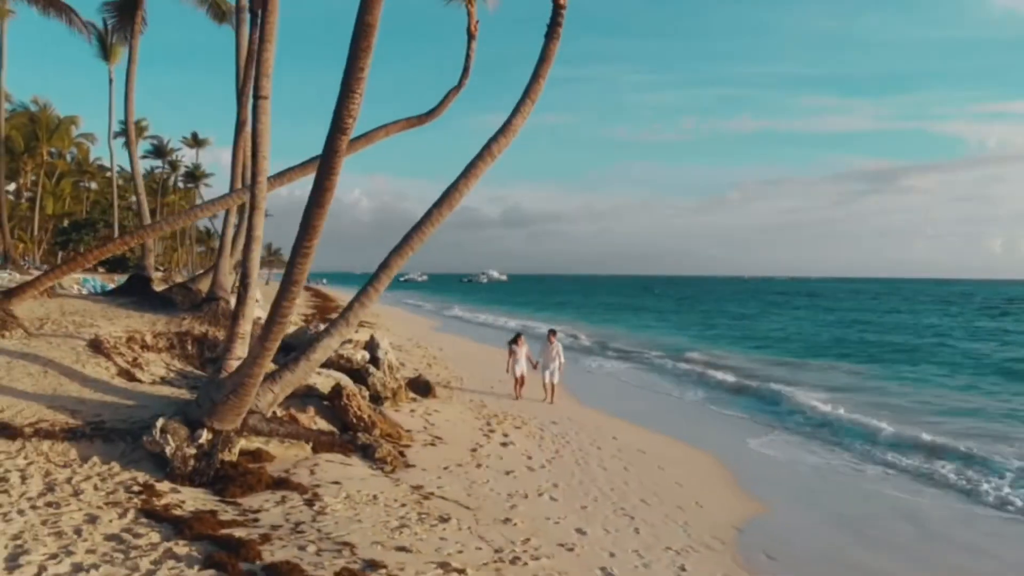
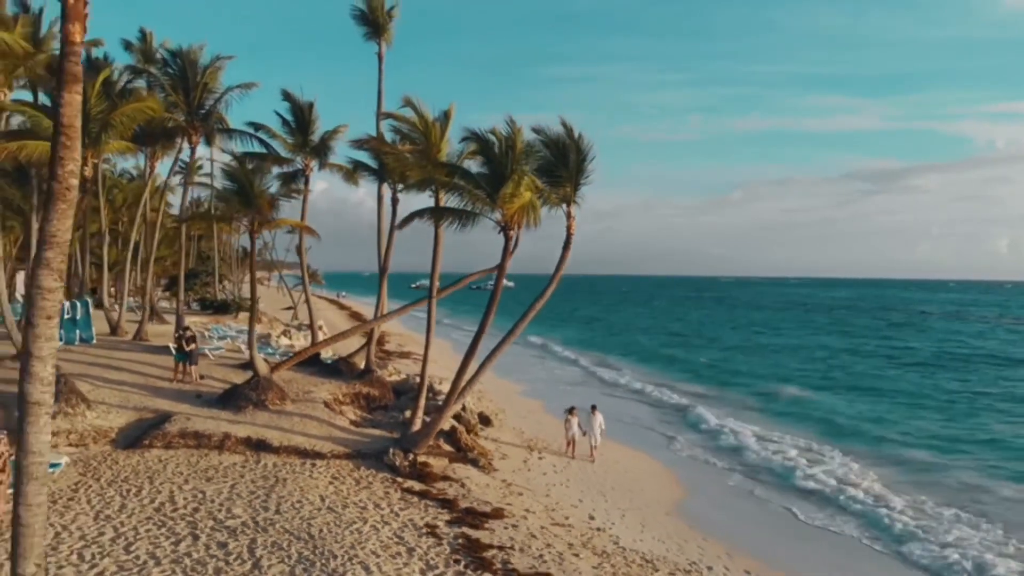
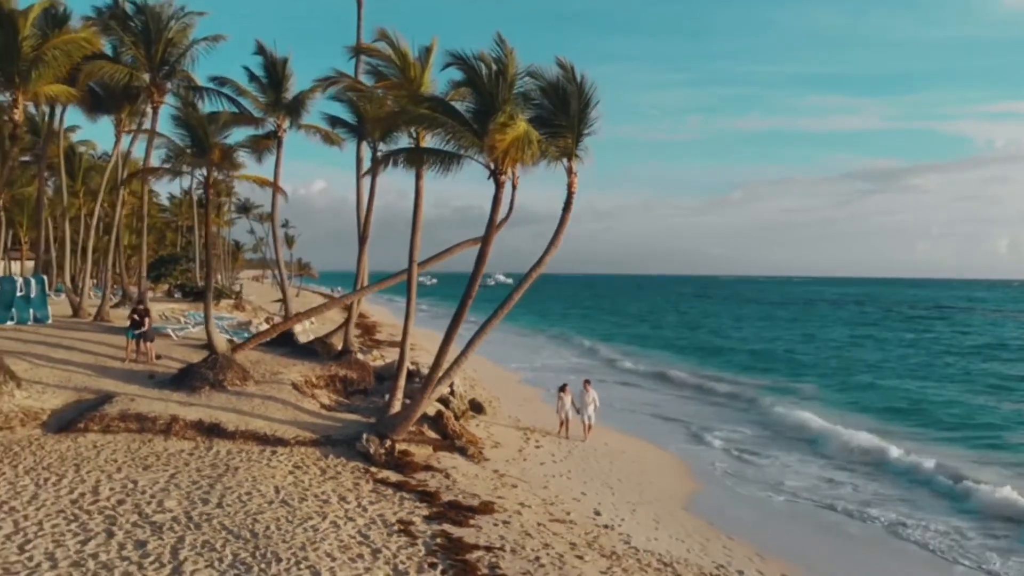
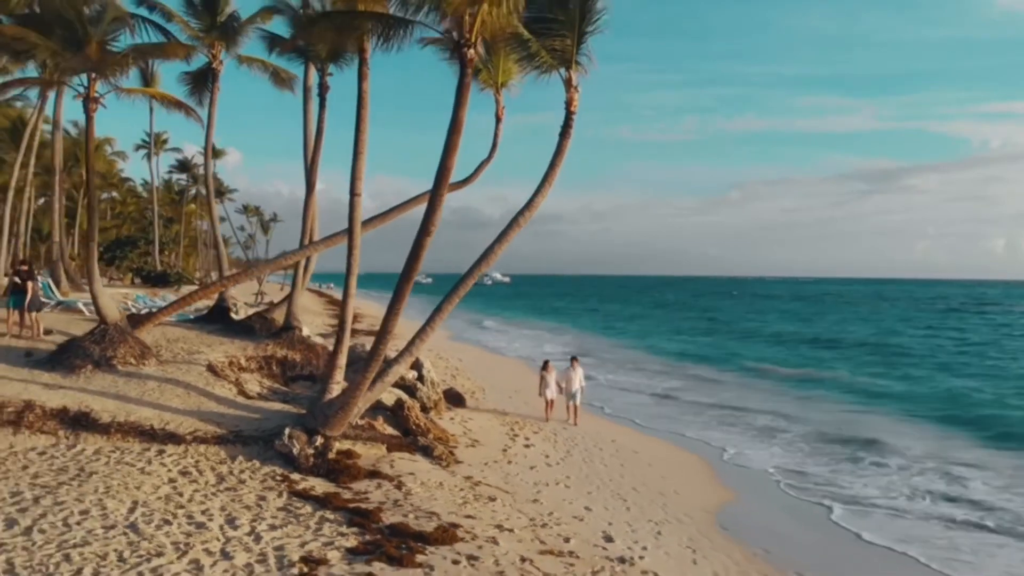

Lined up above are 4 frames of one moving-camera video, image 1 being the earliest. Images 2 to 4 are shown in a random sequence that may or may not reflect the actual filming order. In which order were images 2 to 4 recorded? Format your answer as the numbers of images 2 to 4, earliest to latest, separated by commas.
4, 3, 2
